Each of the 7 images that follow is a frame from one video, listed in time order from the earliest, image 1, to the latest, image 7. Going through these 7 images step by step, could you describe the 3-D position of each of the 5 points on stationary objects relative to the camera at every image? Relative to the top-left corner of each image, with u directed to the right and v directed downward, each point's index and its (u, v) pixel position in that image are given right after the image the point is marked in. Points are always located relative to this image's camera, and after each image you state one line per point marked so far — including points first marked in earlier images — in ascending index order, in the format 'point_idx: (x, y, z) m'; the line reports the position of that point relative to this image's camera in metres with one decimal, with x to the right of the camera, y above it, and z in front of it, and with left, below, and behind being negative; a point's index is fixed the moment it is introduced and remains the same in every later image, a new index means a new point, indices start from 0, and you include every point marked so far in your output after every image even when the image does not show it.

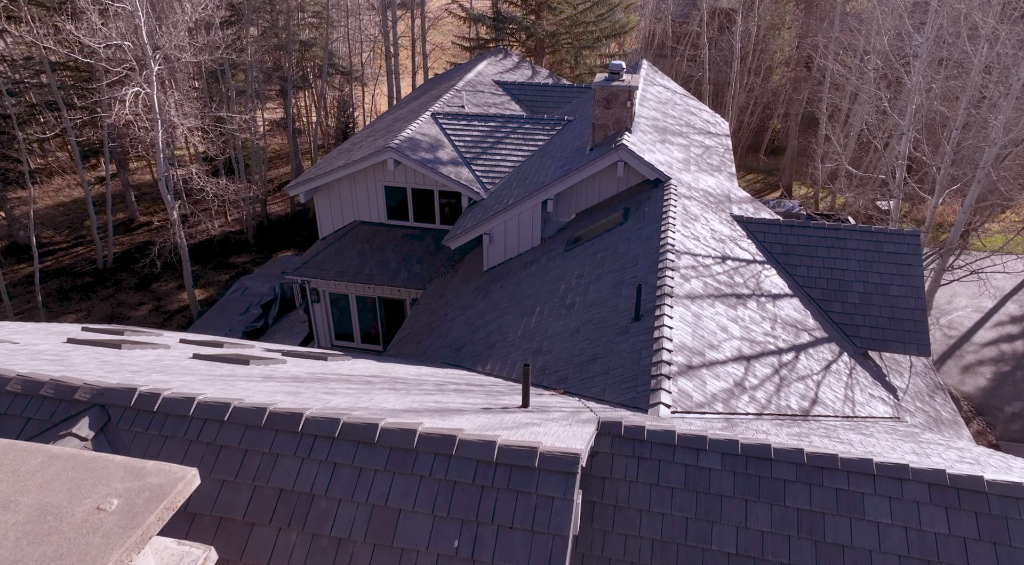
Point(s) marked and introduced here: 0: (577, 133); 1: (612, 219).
0: (+1.6, +3.6, +18.5) m
1: (+2.0, +1.2, +15.2) m
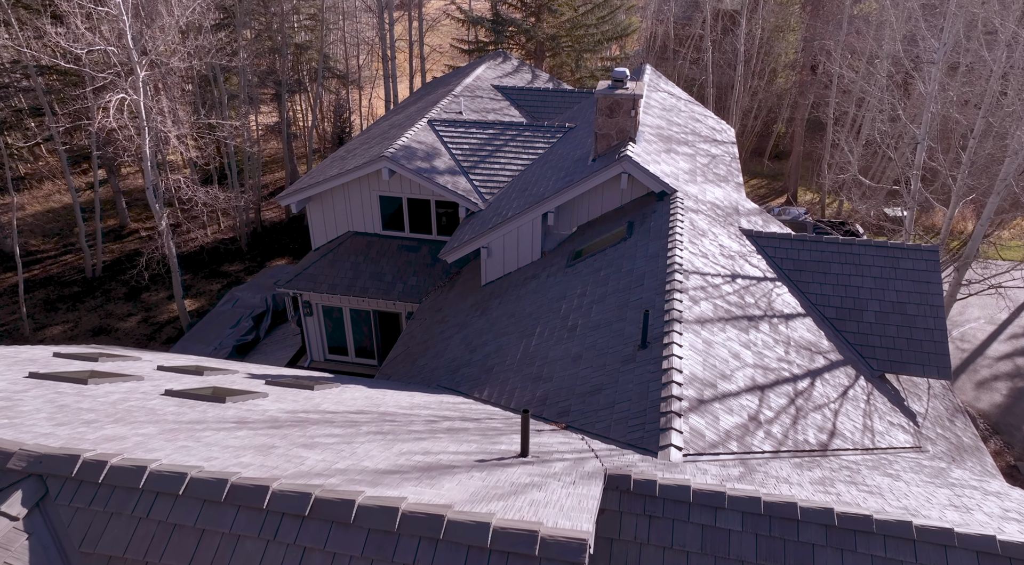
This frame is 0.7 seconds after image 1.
0: (+1.5, +3.2, +17.9) m
1: (+2.0, +0.9, +14.5) m
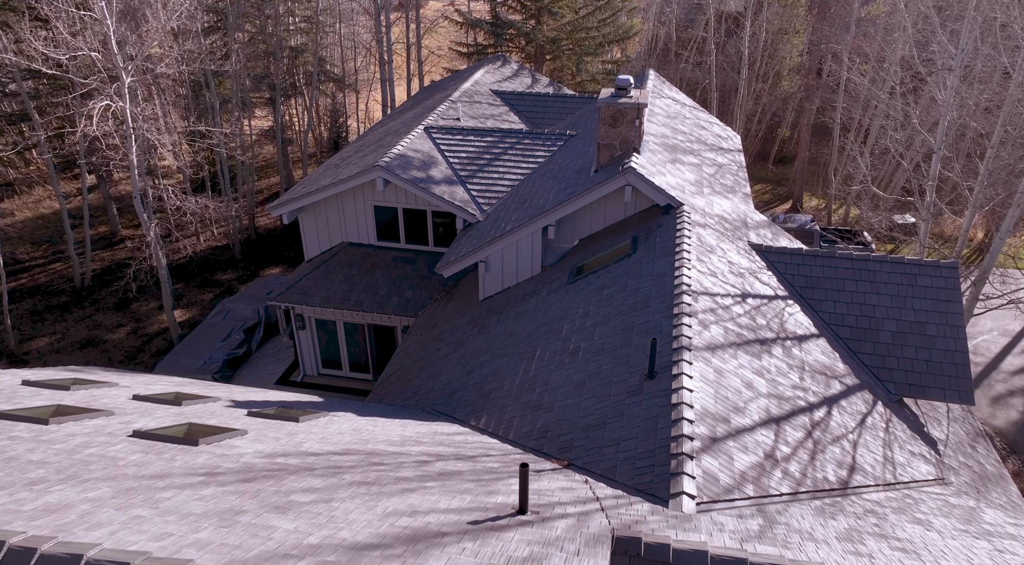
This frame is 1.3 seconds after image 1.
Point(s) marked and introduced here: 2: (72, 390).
0: (+1.5, +2.9, +17.2) m
1: (+1.9, +0.6, +13.9) m
2: (-5.7, -1.4, +9.9) m
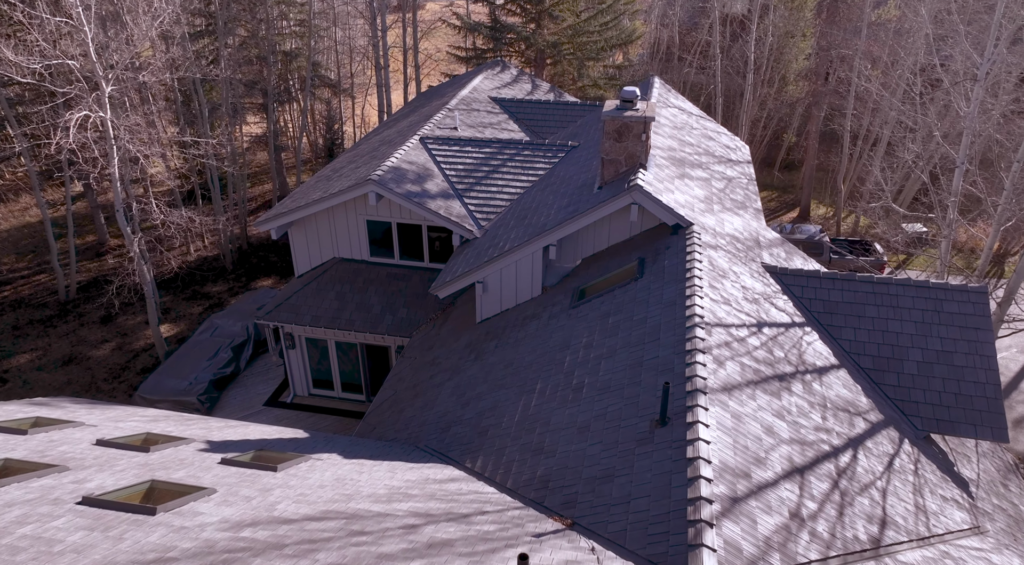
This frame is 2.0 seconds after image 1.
0: (+1.5, +2.5, +16.4) m
1: (+1.9, +0.2, +13.1) m
2: (-5.7, -1.8, +9.1) m
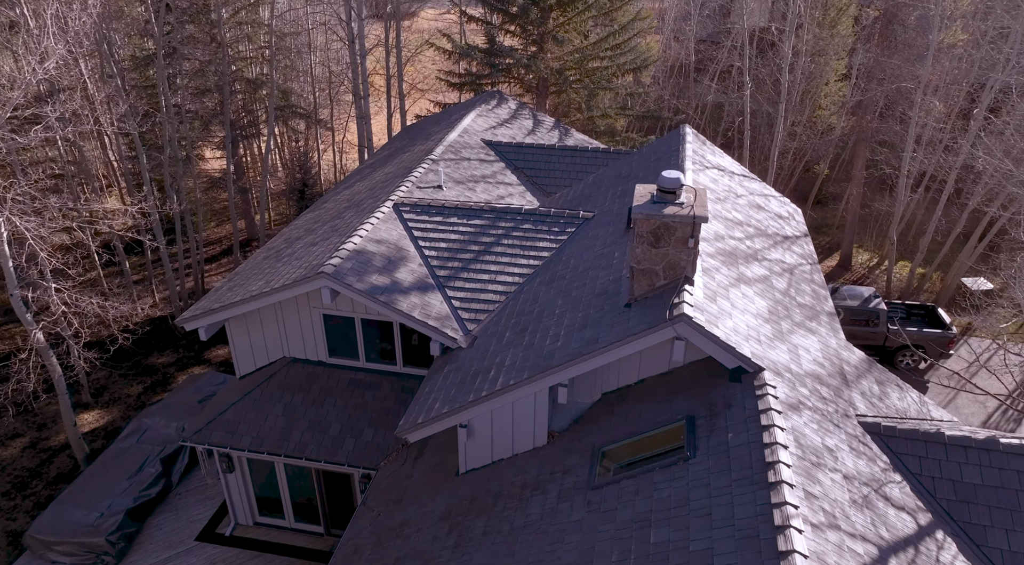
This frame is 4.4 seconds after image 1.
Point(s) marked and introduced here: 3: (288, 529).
0: (+1.4, +0.5, +12.5) m
1: (+1.9, -1.8, +9.1) m
2: (-5.8, -3.8, +5.2) m
3: (-4.5, -4.9, +15.4) m
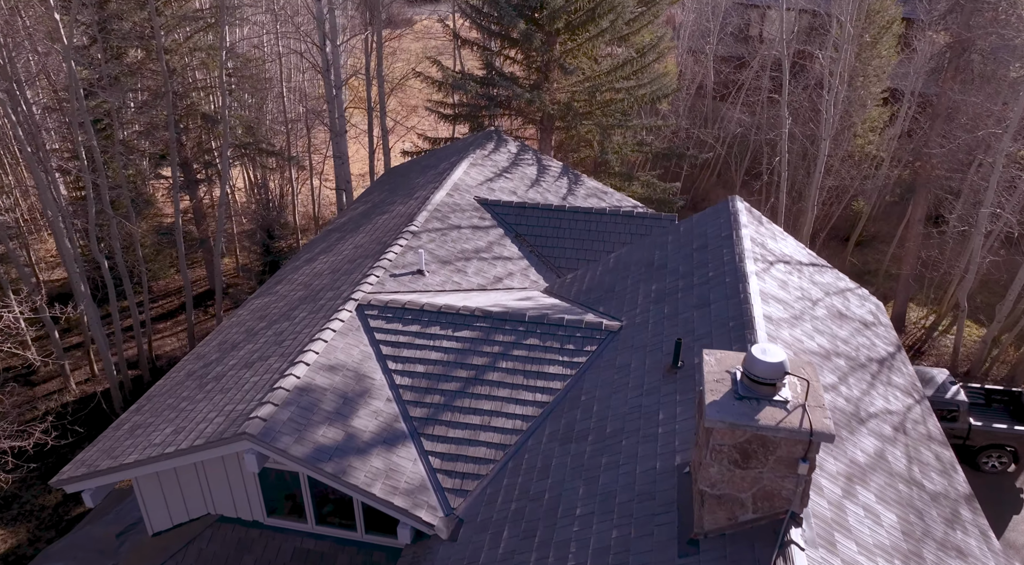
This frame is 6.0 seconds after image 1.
0: (+1.4, -1.4, +8.8) m
1: (+1.9, -3.7, +5.5) m
2: (-5.8, -5.6, +1.5) m
3: (-4.5, -6.8, +11.7) m
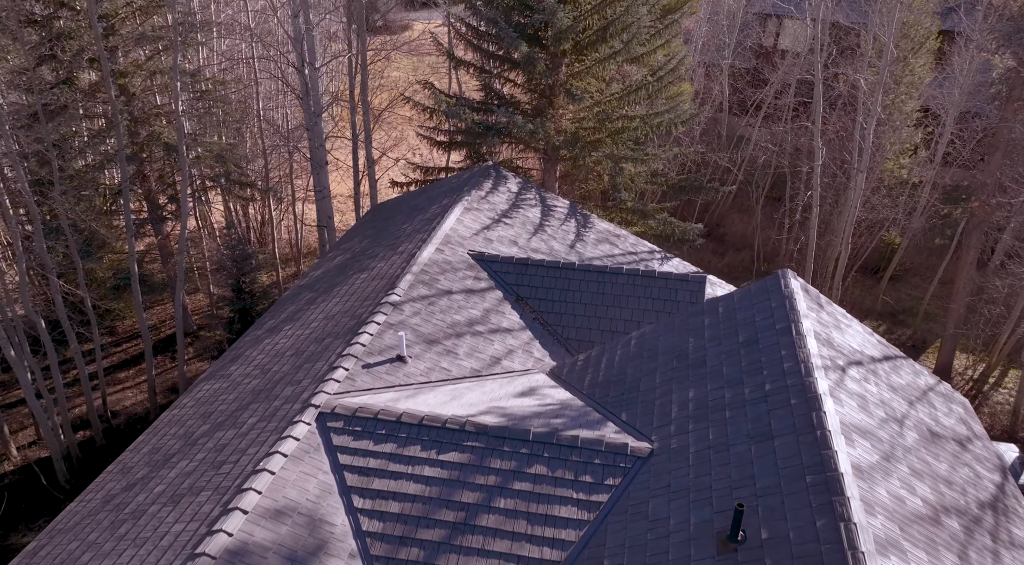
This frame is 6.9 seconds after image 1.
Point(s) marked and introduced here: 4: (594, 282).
0: (+1.4, -2.6, +6.4) m
1: (+1.9, -4.9, +3.1) m
2: (-5.8, -6.9, -0.9) m
3: (-4.5, -8.1, +9.3) m
4: (+1.4, 0.0, +13.3) m
